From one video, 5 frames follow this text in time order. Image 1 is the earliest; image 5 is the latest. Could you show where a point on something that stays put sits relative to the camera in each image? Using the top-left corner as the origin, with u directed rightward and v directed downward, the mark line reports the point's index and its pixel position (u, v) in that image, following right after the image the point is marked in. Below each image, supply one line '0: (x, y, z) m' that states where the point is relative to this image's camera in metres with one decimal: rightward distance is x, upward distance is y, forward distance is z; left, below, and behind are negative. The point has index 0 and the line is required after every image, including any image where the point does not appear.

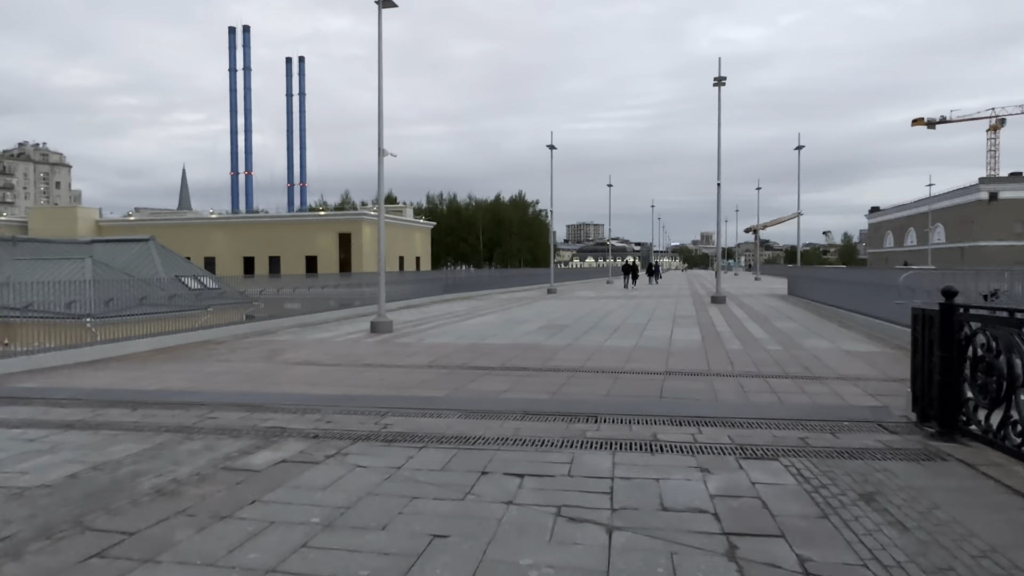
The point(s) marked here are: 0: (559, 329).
0: (+1.3, -1.2, +19.2) m
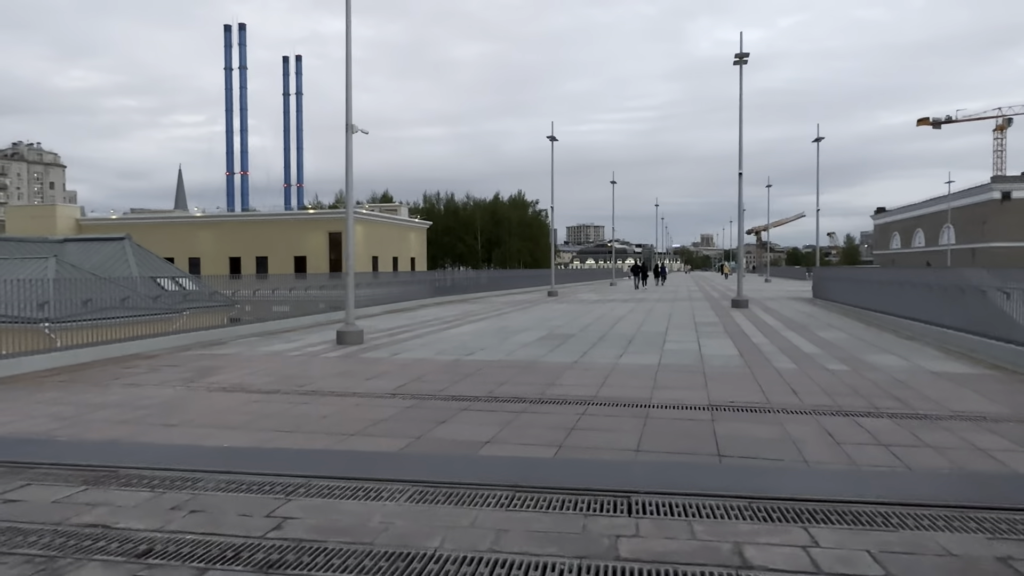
0: (+1.2, -1.2, +16.0) m
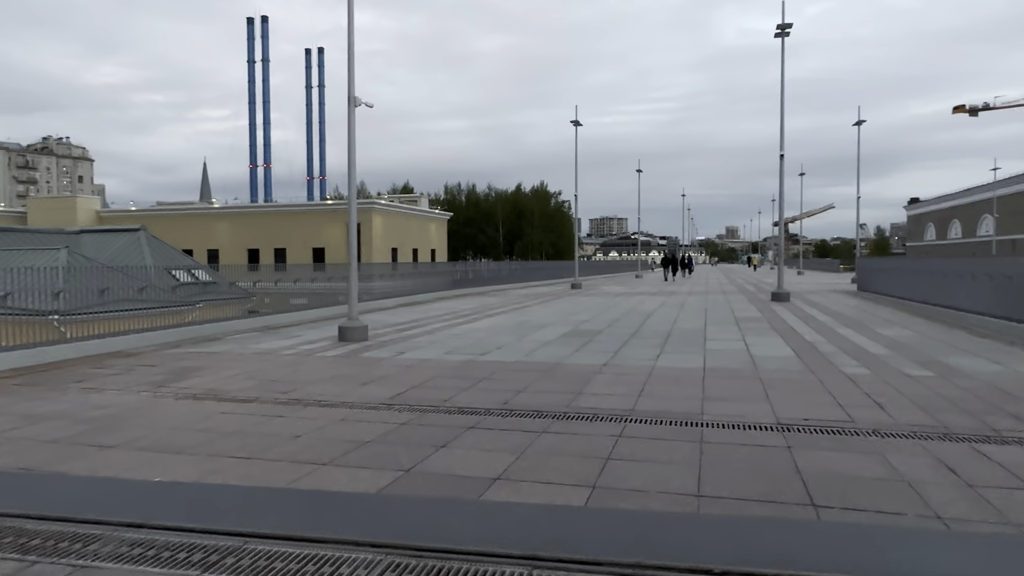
0: (+1.6, -1.1, +14.3) m
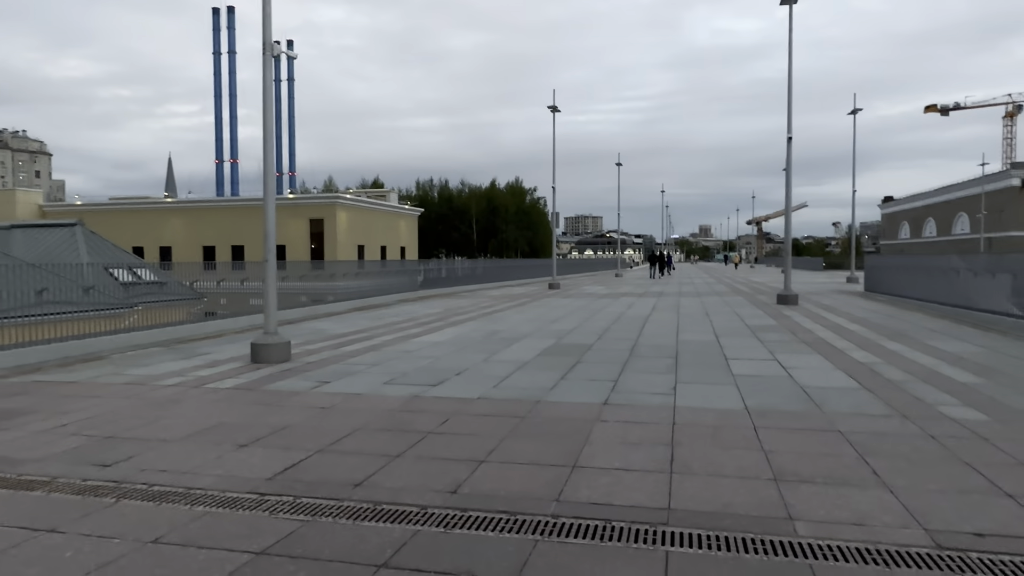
0: (+1.1, -1.1, +11.2) m
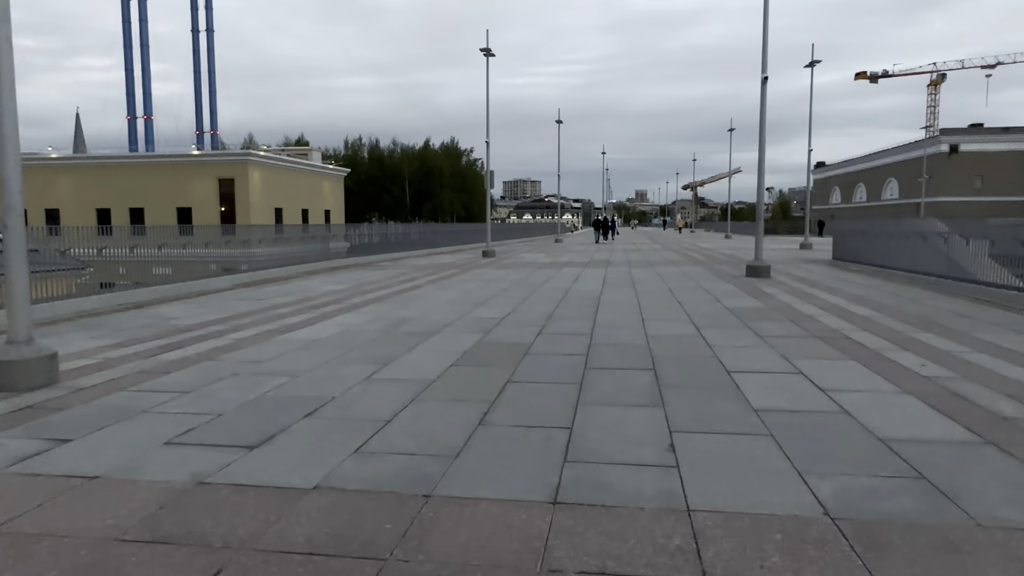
0: (0.0, -0.9, +7.4) m
